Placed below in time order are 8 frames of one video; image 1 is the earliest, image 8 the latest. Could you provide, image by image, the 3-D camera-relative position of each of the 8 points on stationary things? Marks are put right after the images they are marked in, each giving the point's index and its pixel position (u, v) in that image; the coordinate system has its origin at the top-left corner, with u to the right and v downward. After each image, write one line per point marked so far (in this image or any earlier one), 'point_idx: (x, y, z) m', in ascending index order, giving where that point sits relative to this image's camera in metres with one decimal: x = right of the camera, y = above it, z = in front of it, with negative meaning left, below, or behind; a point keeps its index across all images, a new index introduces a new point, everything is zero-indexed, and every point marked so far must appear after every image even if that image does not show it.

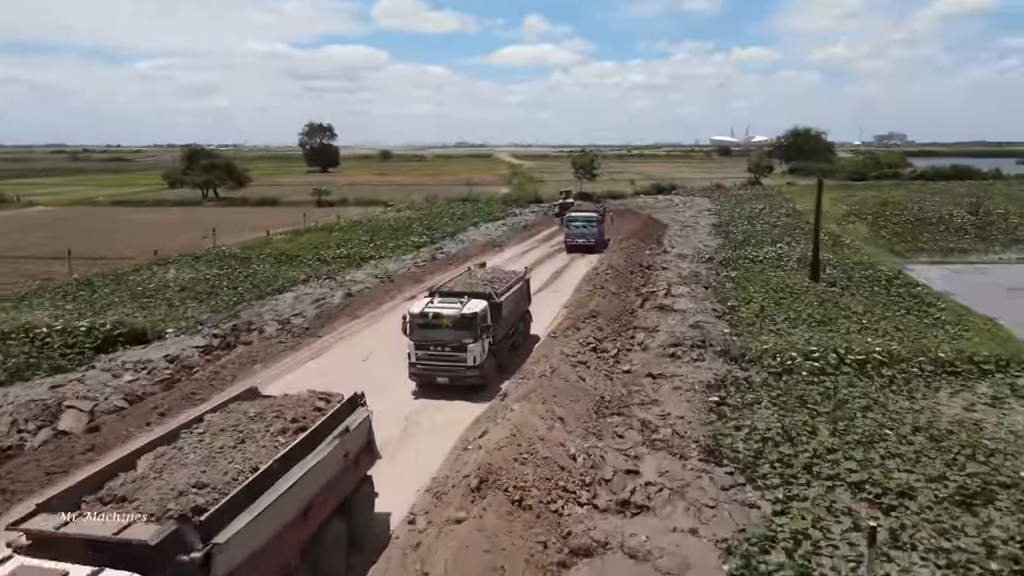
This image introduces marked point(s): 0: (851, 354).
0: (+7.8, -1.5, +17.4) m
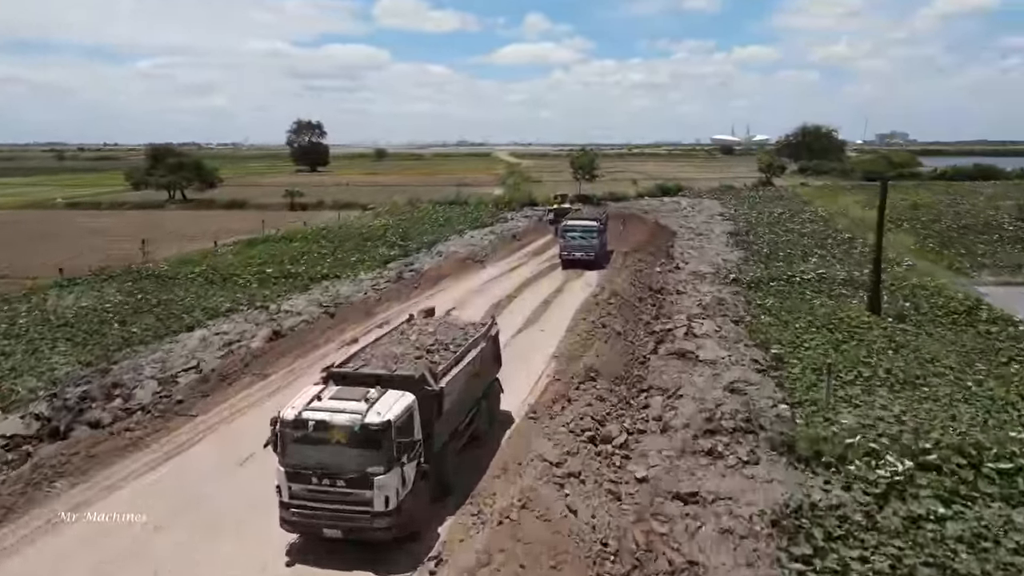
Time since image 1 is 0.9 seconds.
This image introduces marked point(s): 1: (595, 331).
0: (+7.1, -2.6, +11.3) m
1: (+2.2, -1.1, +19.6) m
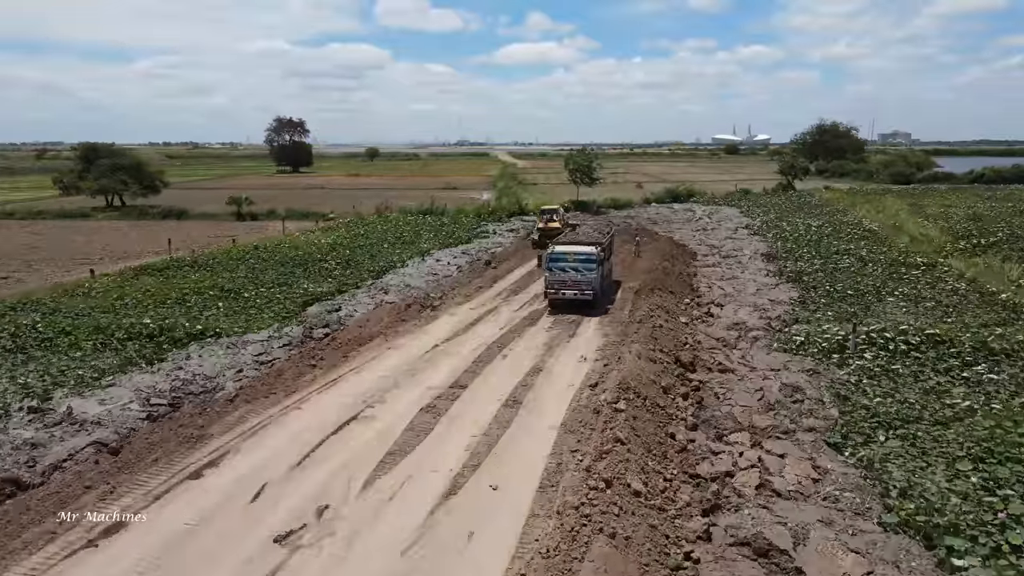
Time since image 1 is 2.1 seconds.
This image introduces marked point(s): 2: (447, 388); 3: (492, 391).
0: (+6.1, -4.3, +2.0) m
1: (+1.1, -2.8, +10.3) m
2: (-1.3, -2.0, +15.1) m
3: (-0.4, -2.0, +15.0) m
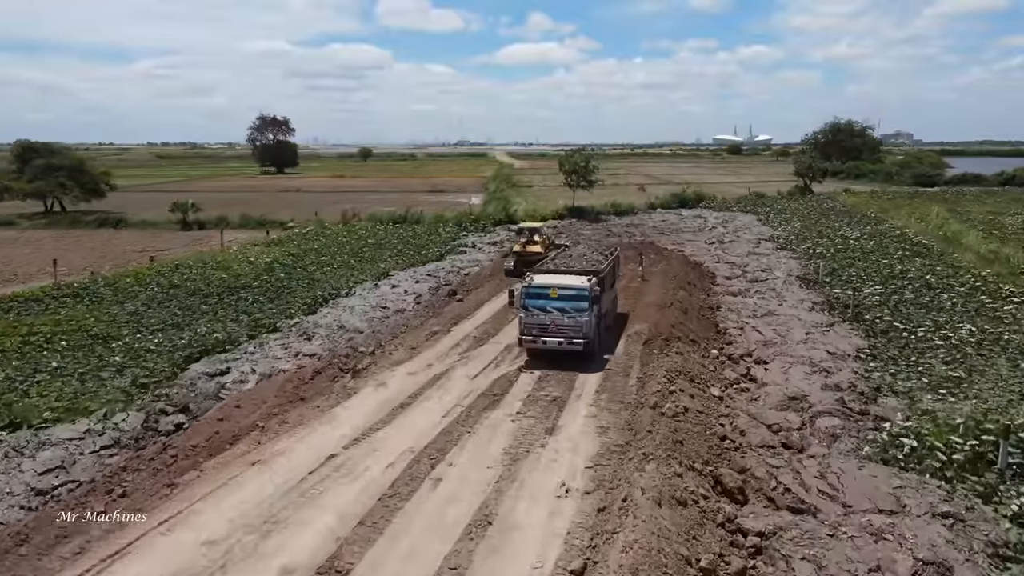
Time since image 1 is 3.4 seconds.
0: (+5.1, -5.4, -4.8) m
1: (+0.2, -4.0, +3.4) m
2: (-2.2, -3.2, +8.3) m
3: (-1.3, -3.2, +8.1) m
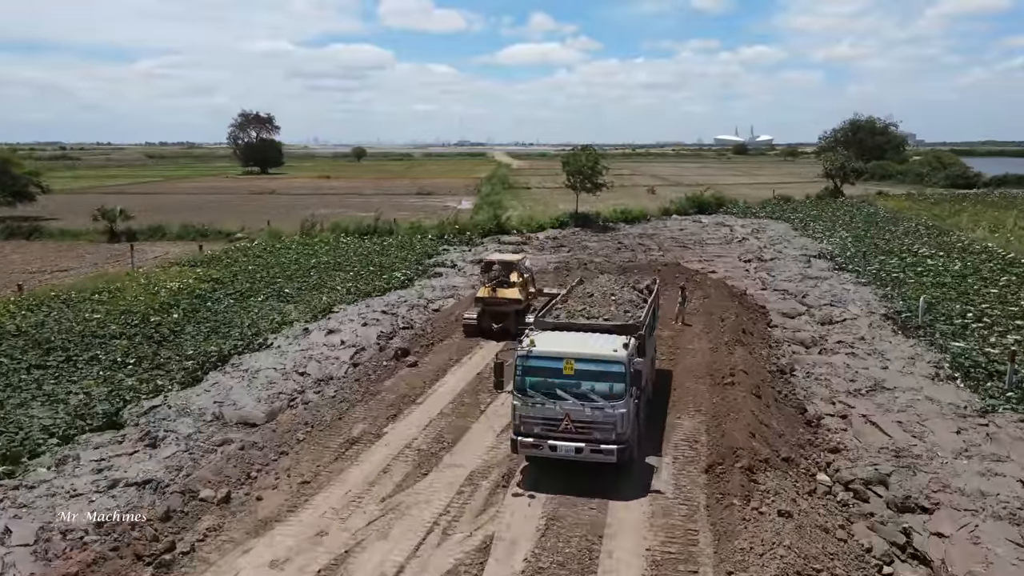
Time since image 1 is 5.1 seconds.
0: (+4.6, -6.6, -12.5) m
1: (-0.3, -5.2, -4.3) m
2: (-2.7, -4.4, +0.6) m
3: (-1.8, -4.4, +0.4) m
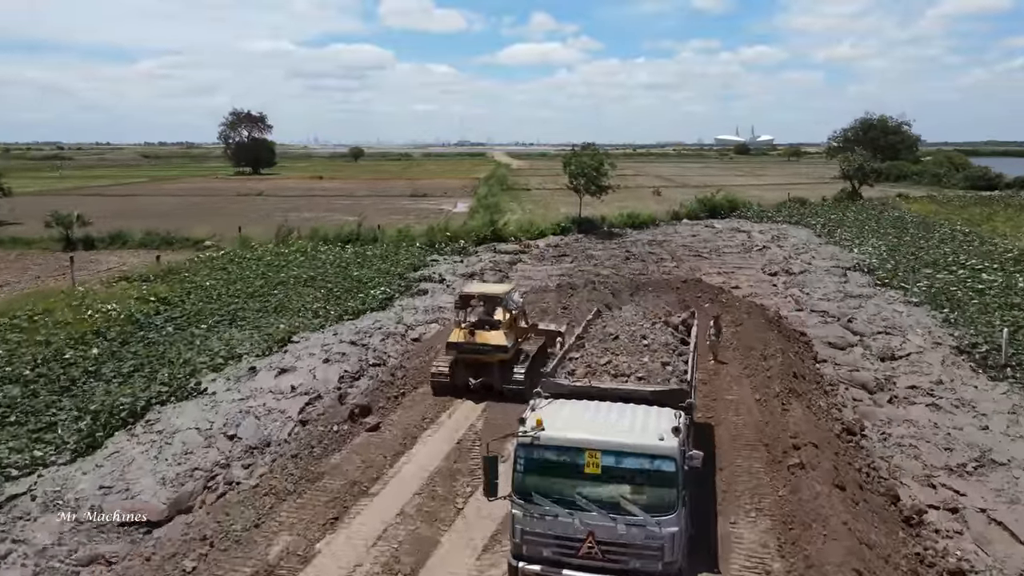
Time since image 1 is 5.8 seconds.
0: (+4.5, -7.3, -16.2) m
1: (-0.5, -5.8, -7.9) m
2: (-2.8, -5.0, -3.1) m
3: (-2.0, -5.0, -3.2) m
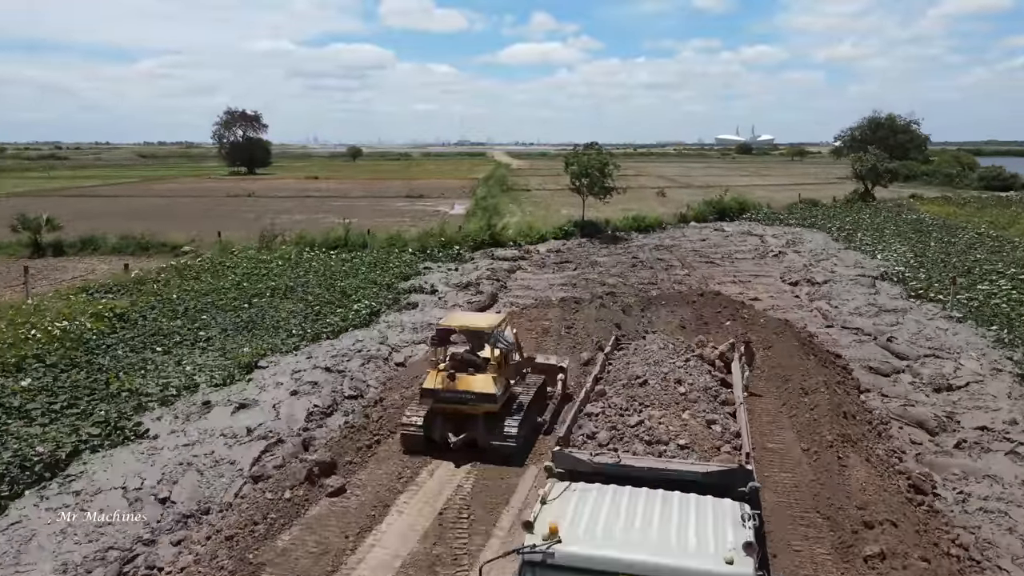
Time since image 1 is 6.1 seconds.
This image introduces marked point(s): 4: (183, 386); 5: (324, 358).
0: (+4.4, -7.7, -18.5) m
1: (-0.5, -6.2, -10.3) m
2: (-2.9, -5.4, -5.4) m
3: (-2.0, -5.4, -5.6) m
4: (-6.6, -1.9, +15.2) m
5: (-4.3, -1.5, +17.2) m
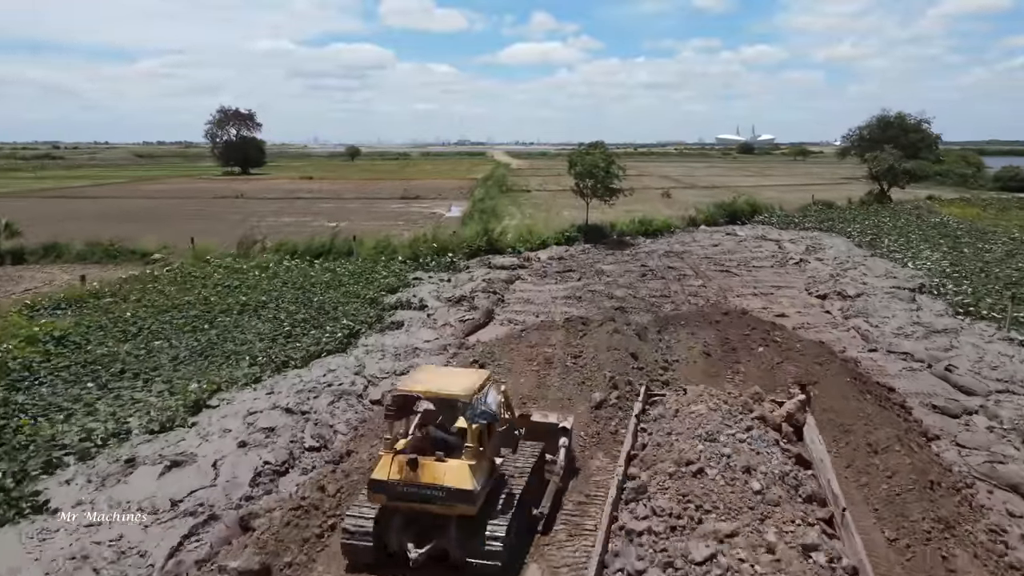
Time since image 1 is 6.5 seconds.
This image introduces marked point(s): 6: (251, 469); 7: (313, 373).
0: (+4.3, -8.1, -21.2) m
1: (-0.6, -6.7, -12.9) m
2: (-3.0, -5.9, -8.1) m
3: (-2.1, -5.9, -8.2) m
4: (-6.7, -2.3, +12.5) m
5: (-4.3, -2.0, +14.5) m
6: (-3.8, -2.6, +11.2) m
7: (-4.2, -1.7, +16.0) m
